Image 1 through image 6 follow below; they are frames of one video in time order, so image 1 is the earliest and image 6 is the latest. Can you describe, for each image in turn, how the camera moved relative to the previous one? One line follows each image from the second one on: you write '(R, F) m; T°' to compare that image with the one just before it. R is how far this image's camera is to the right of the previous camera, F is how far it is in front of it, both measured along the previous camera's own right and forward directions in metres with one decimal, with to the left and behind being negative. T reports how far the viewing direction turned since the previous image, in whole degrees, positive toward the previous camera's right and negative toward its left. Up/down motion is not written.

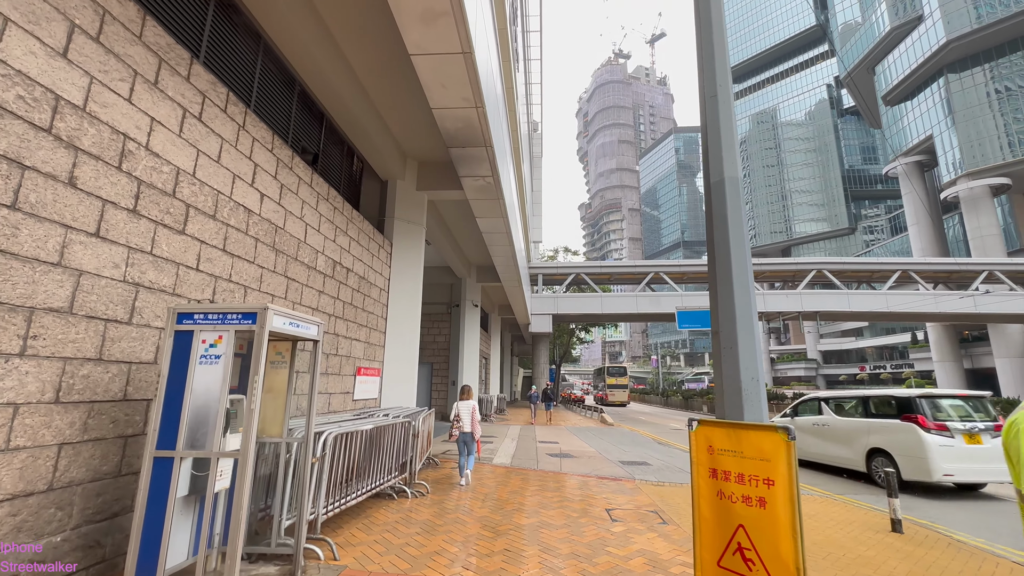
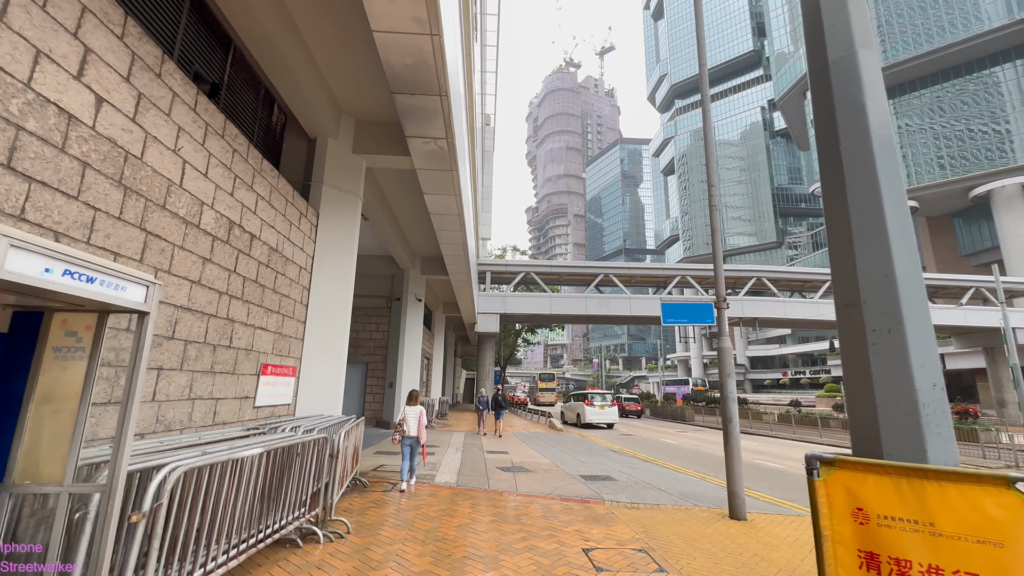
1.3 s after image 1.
(-0.2, +1.4) m; +7°
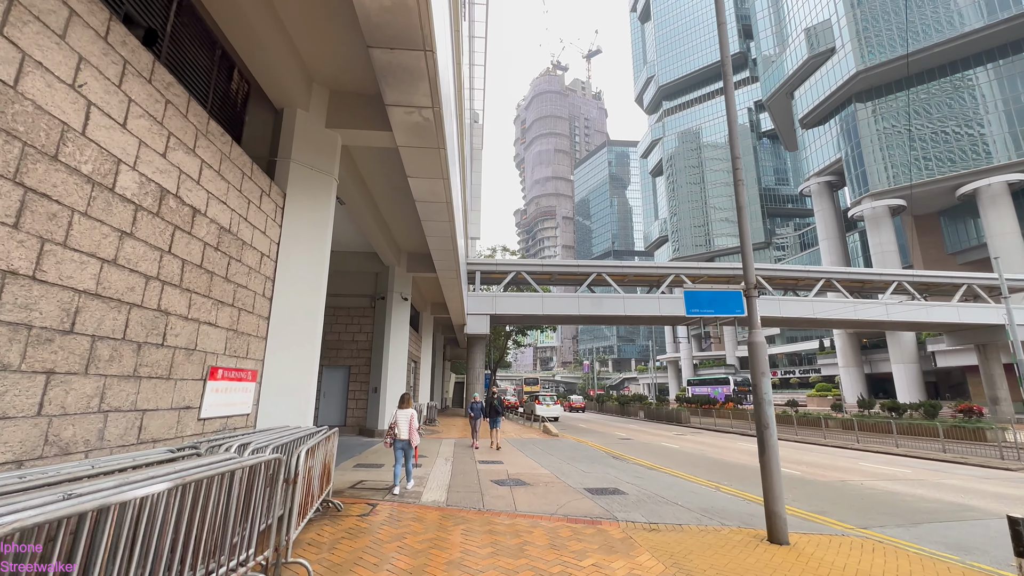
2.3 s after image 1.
(-0.1, +1.0) m; +1°
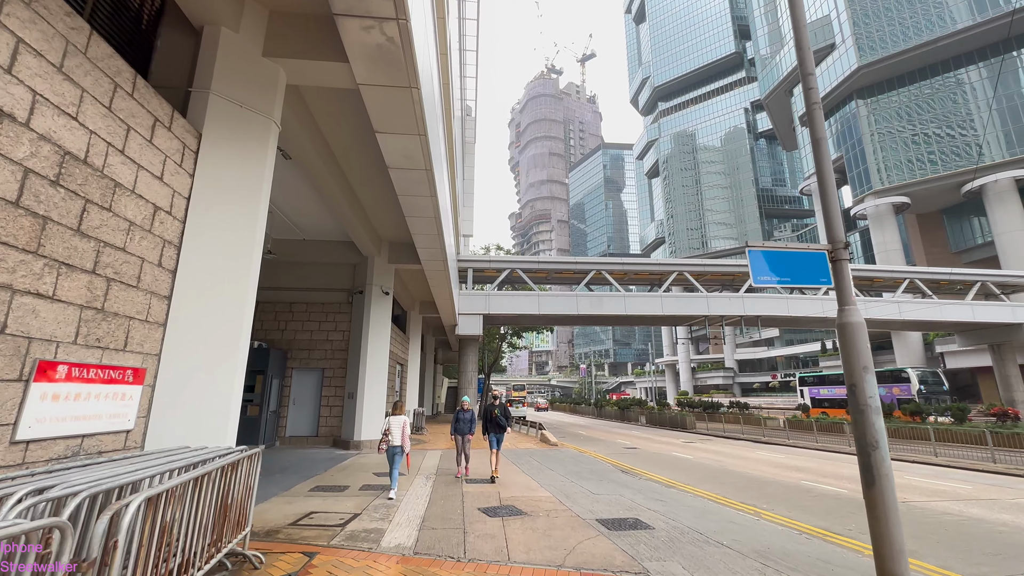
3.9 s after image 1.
(0.0, +1.7) m; +1°
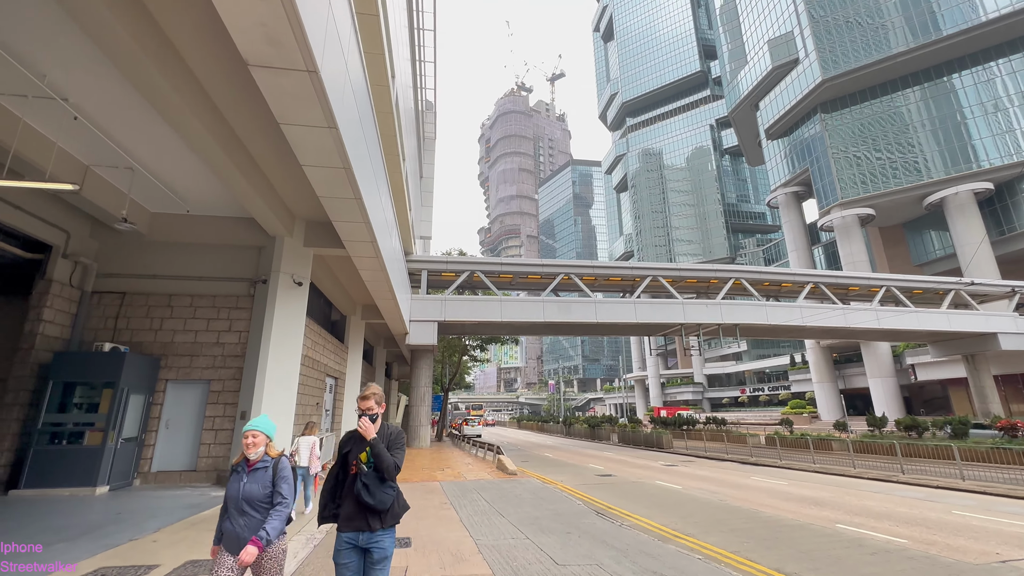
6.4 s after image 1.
(+0.6, +2.8) m; +4°
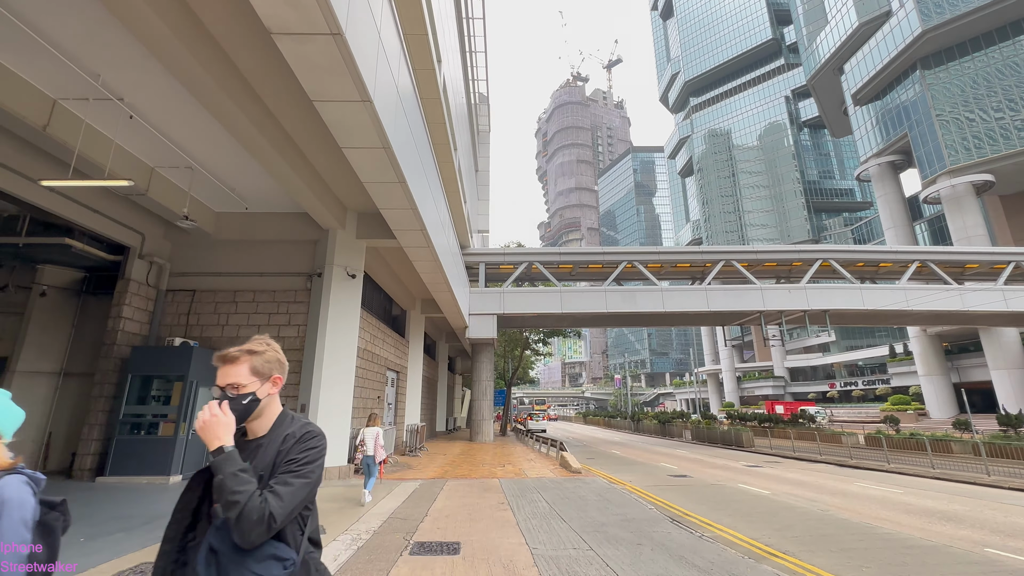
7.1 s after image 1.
(+0.1, +0.8) m; -8°
